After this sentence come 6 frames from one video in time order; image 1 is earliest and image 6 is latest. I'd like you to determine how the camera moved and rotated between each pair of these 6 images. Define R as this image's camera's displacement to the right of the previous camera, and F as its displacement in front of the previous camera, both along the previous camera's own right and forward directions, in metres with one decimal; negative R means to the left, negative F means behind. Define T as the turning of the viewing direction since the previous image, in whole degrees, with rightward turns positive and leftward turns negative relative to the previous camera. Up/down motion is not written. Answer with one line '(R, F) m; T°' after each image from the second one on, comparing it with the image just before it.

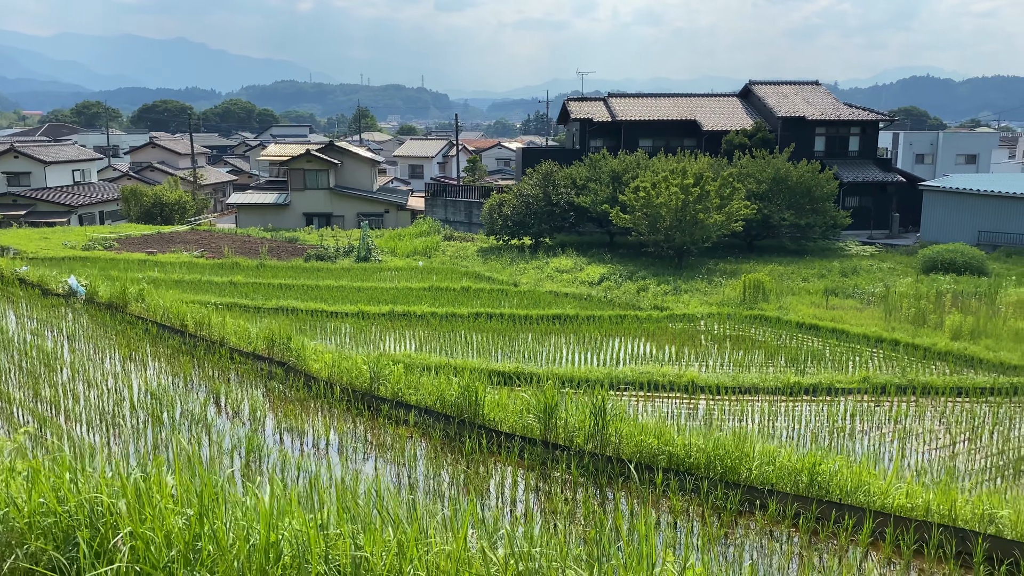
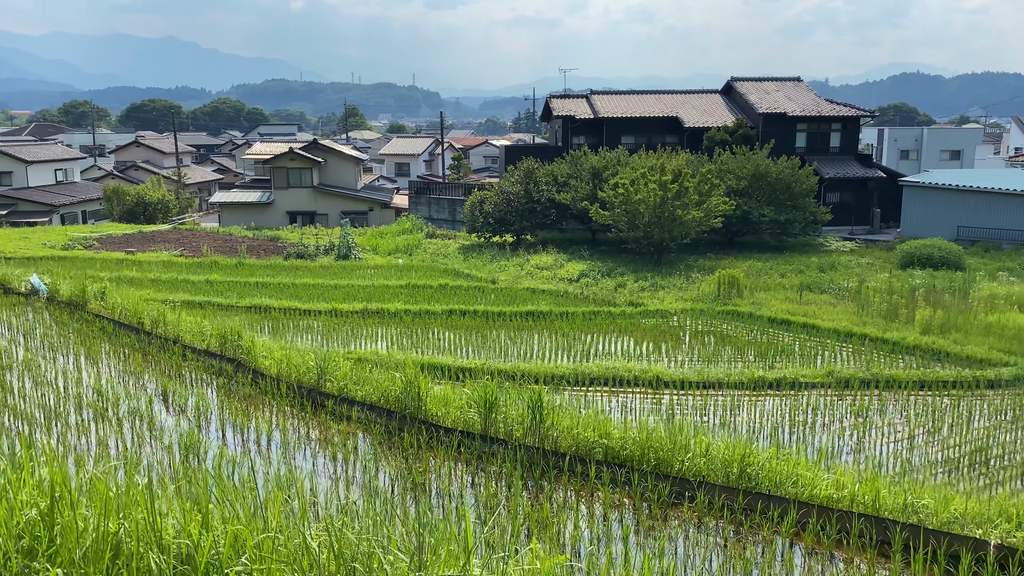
(+0.3, 0.0) m; +1°
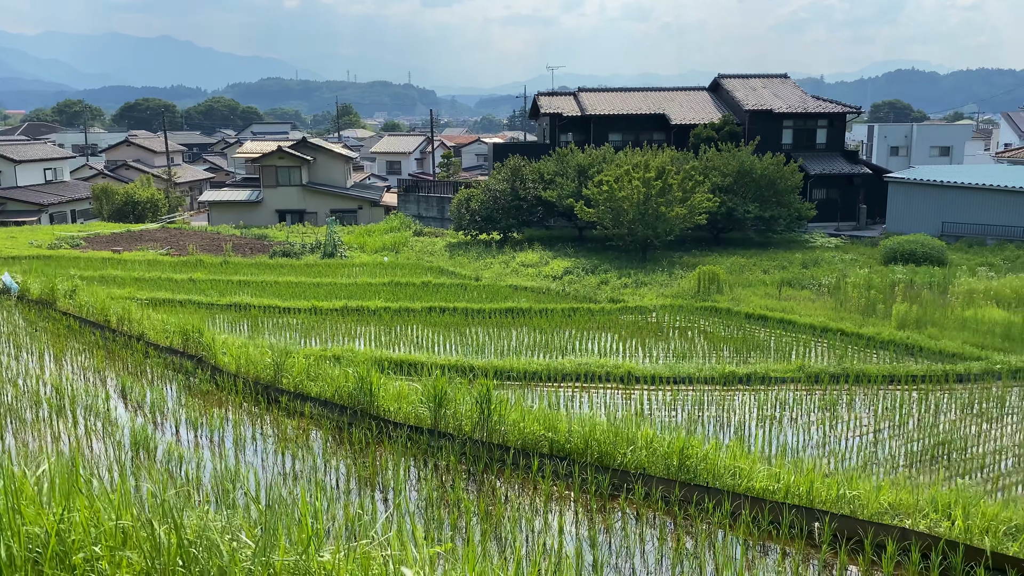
(+0.3, 0.0) m; 0°
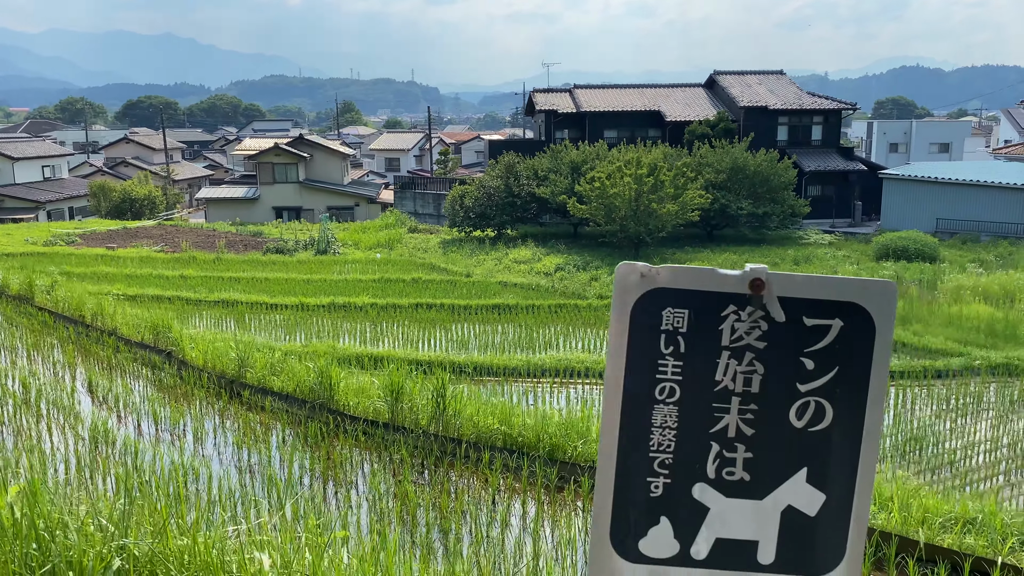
(+0.3, 0.0) m; 0°
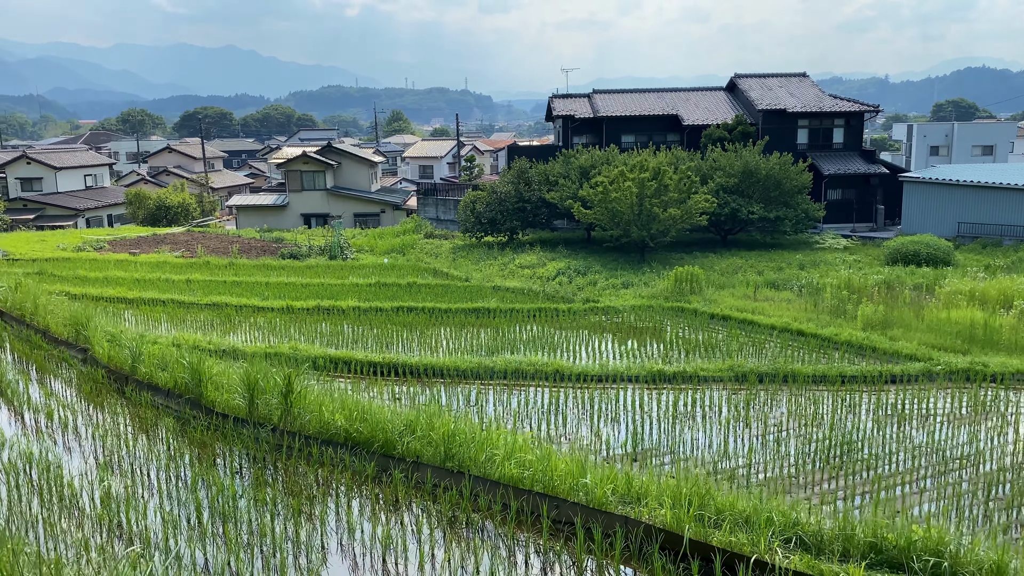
(+1.1, 0.0) m; -3°
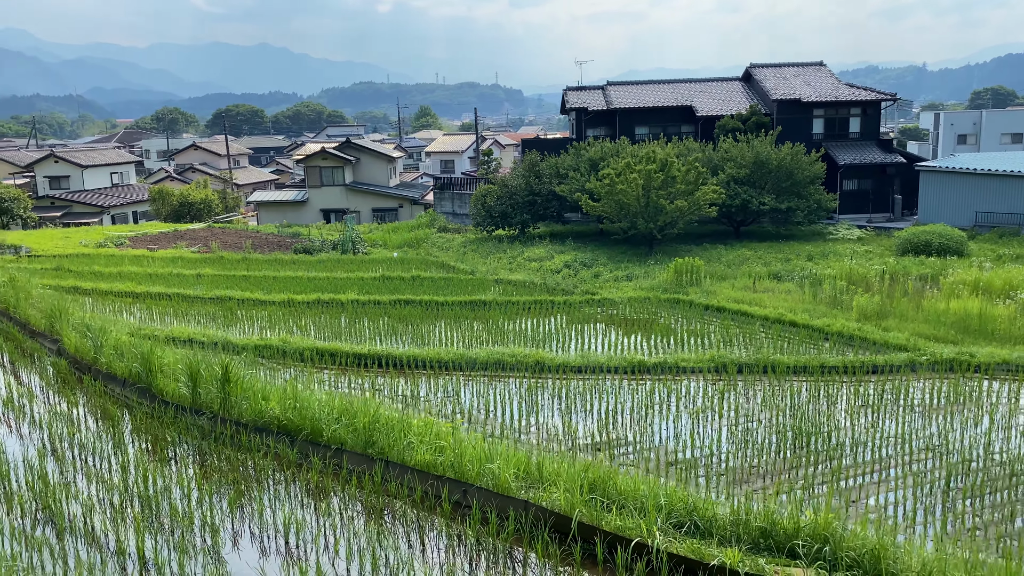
(+0.5, 0.0) m; -2°
